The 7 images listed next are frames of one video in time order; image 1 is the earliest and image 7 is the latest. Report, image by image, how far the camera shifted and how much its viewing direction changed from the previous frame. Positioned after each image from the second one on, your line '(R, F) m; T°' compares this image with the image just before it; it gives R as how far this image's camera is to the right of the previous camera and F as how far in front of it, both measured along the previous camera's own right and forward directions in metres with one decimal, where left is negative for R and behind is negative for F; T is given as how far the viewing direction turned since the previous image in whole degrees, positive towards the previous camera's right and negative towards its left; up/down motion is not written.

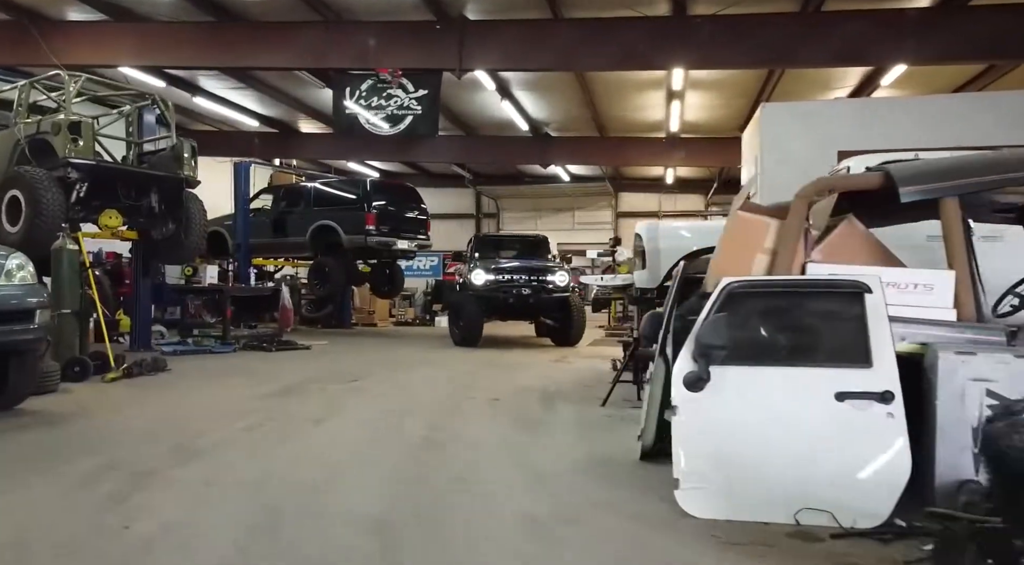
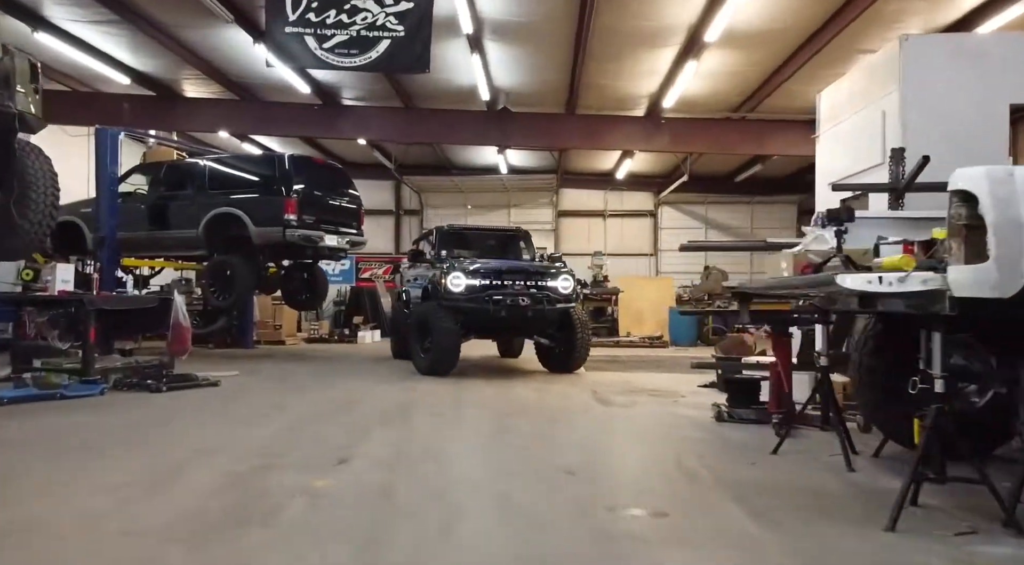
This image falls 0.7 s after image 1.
(-1.2, +3.0) m; +9°
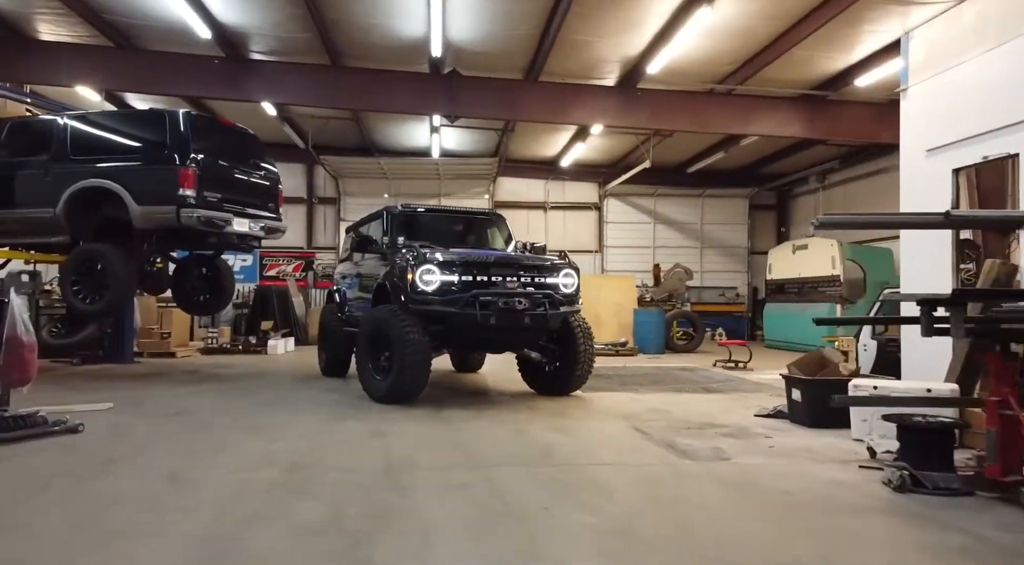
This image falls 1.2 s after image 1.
(-0.8, +2.2) m; +8°
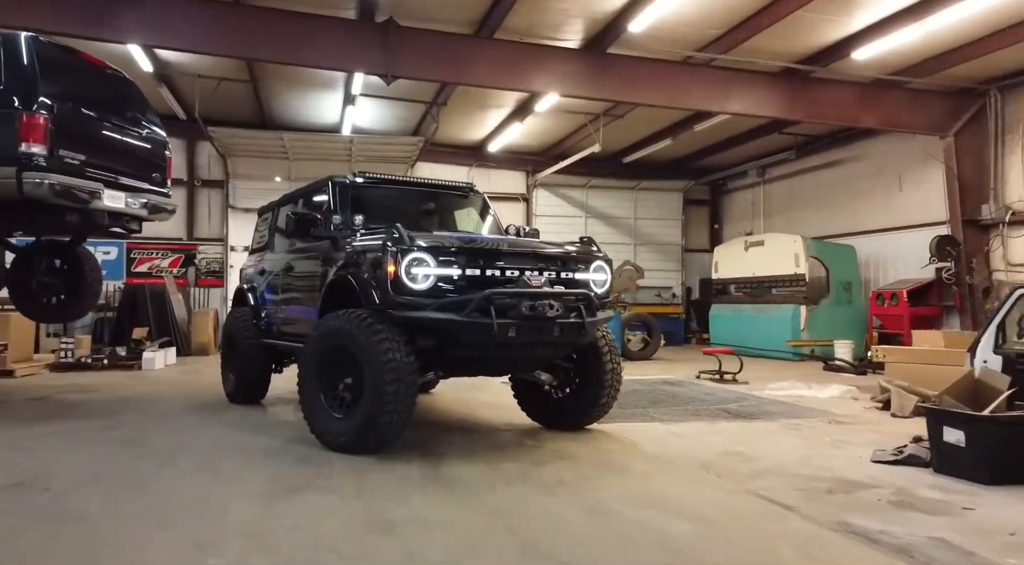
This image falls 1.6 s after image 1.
(-0.8, +1.9) m; +9°
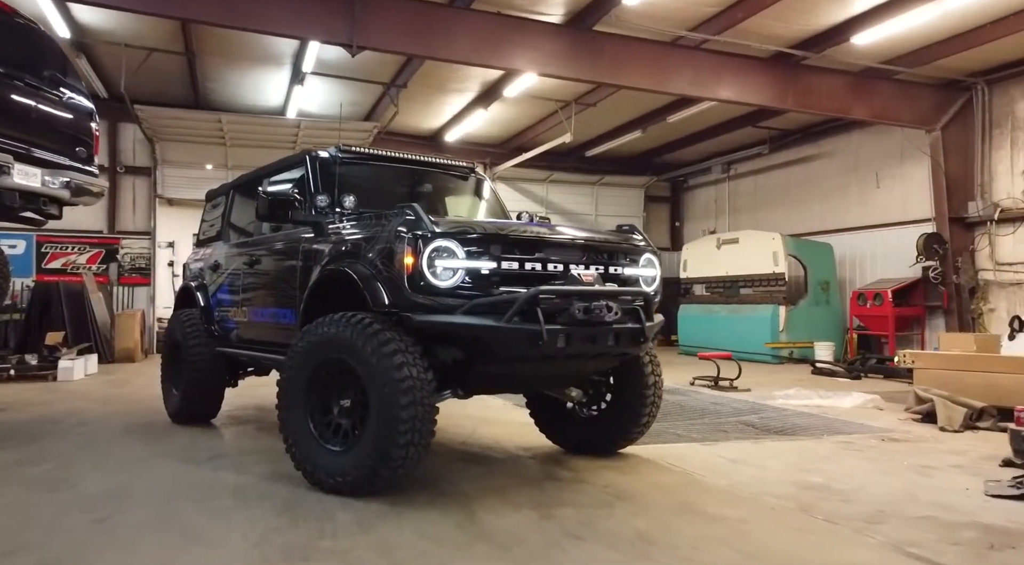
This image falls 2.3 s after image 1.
(-0.5, +0.9) m; +5°
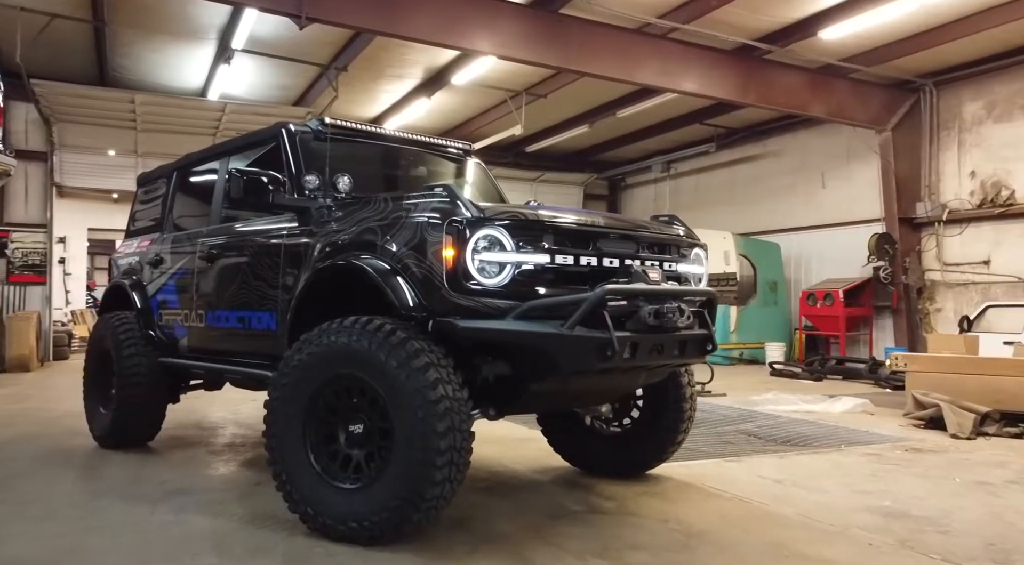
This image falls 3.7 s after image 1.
(-0.6, +0.6) m; +7°
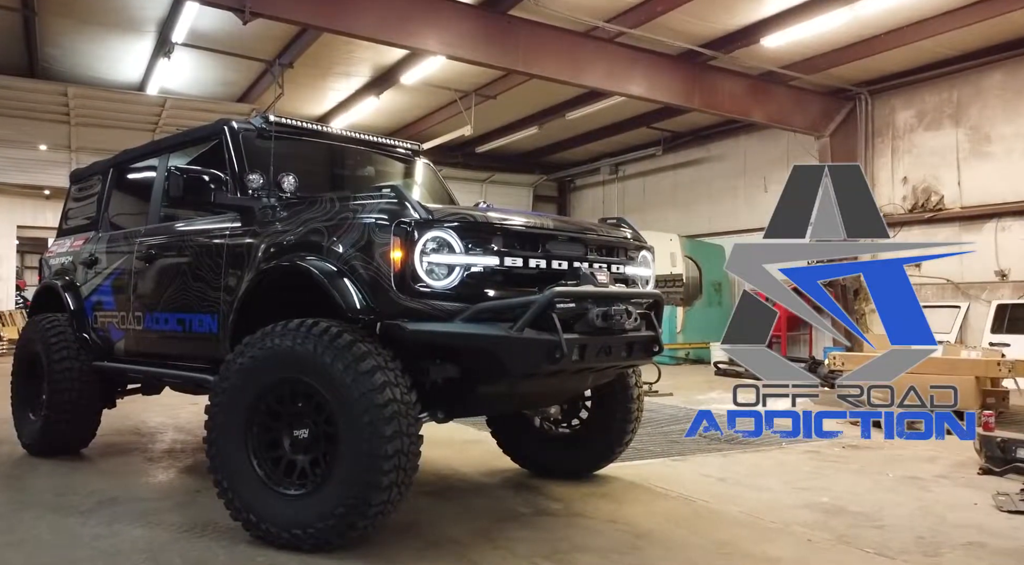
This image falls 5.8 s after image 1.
(0.0, 0.0) m; +4°
